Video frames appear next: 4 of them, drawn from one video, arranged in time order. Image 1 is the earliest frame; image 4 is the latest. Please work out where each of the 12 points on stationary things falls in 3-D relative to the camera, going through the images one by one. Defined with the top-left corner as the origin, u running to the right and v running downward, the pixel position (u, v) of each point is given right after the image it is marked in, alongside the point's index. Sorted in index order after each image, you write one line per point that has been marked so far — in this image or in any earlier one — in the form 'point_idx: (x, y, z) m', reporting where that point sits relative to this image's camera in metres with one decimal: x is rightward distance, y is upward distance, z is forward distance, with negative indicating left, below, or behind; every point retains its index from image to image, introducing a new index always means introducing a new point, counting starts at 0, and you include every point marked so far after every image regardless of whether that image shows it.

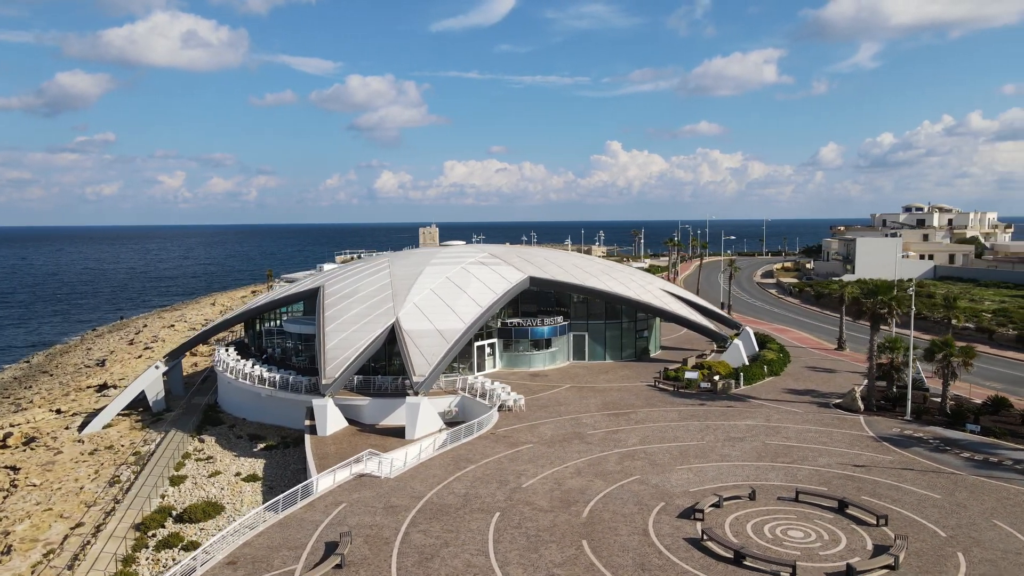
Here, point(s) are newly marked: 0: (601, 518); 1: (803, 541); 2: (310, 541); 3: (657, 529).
0: (+2.4, -6.0, +19.0) m
1: (+7.0, -6.1, +17.4) m
2: (-4.9, -6.2, +17.7) m
3: (+3.7, -6.1, +18.2) m
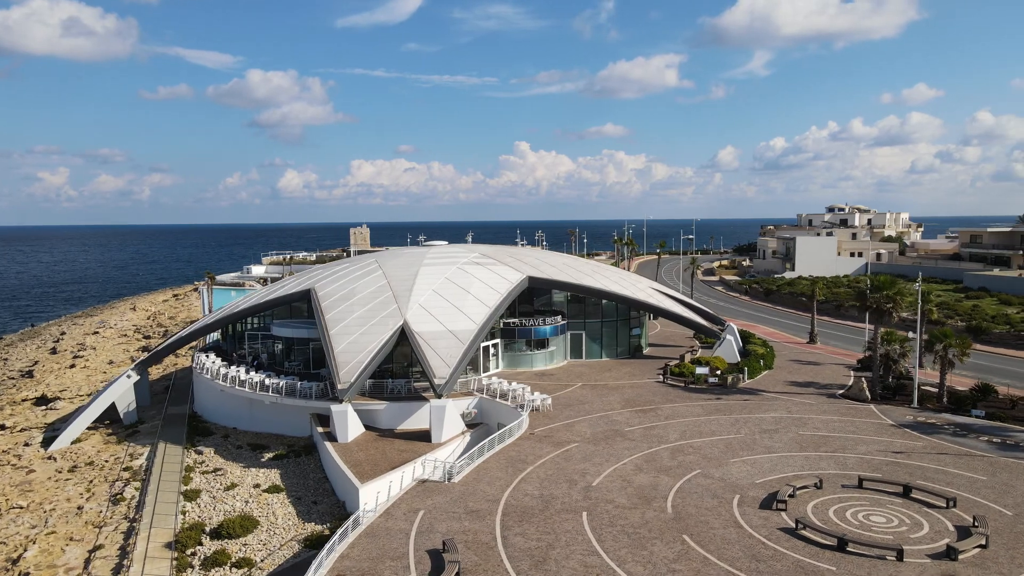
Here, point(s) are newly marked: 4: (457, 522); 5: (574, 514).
0: (+4.7, -6.0, +19.3) m
1: (+9.5, -6.0, +18.2) m
2: (-2.4, -6.2, +17.1) m
3: (+6.1, -6.0, +18.6) m
4: (-1.4, -6.1, +18.7) m
5: (+1.7, -6.0, +19.2) m
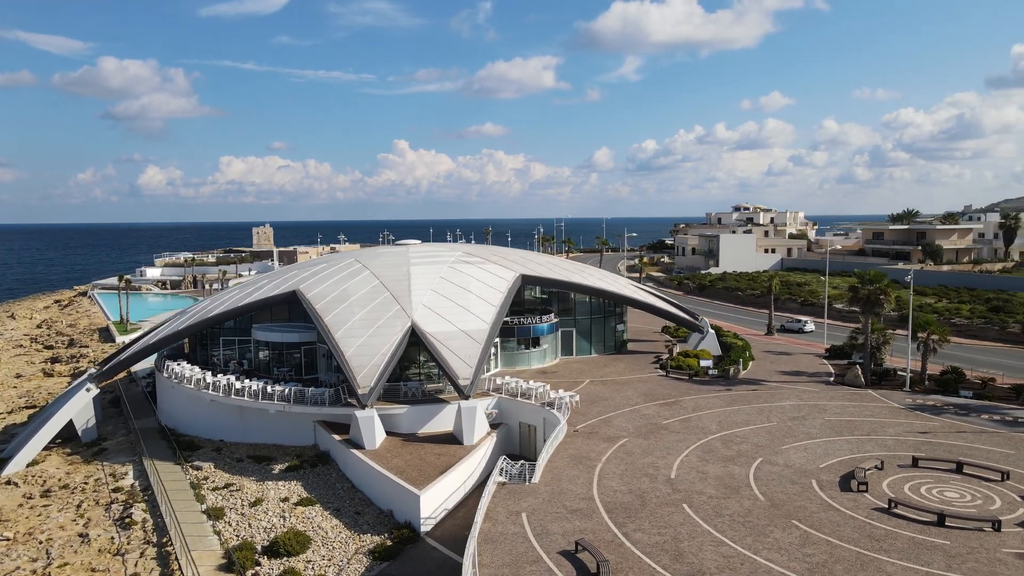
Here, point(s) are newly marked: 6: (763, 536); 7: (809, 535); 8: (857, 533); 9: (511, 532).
0: (+7.4, -5.8, +20.0) m
1: (+12.3, -5.7, +19.6) m
2: (+0.7, -6.2, +16.8) m
3: (+8.9, -5.8, +19.5) m
4: (+1.4, -6.0, +18.5) m
5: (+4.4, -5.9, +19.5) m
6: (+6.1, -6.0, +17.6) m
7: (+7.2, -6.0, +17.5) m
8: (+8.4, -6.0, +17.6) m
9: (0.0, -6.1, +18.0) m
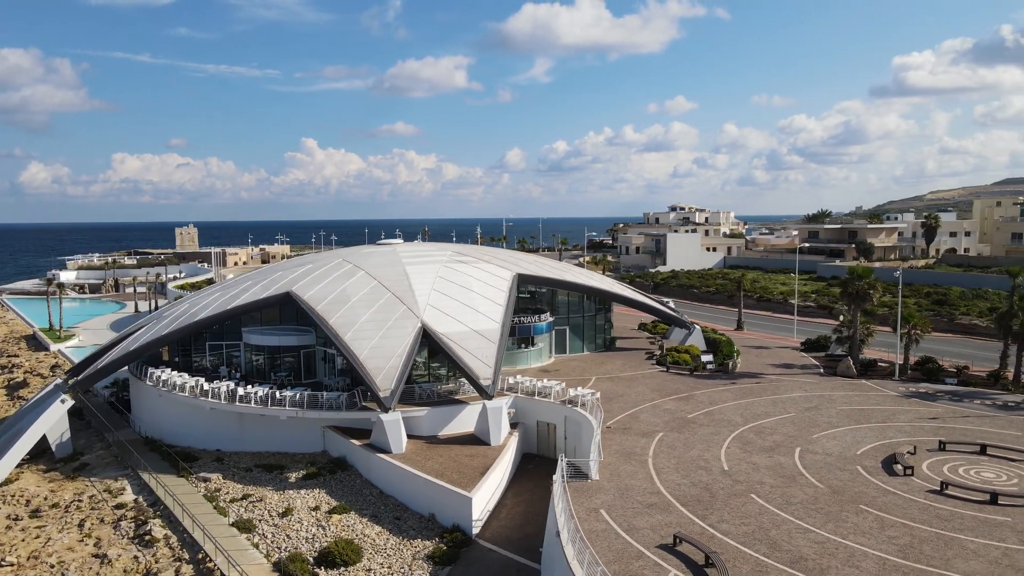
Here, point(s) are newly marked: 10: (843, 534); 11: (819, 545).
0: (+9.4, -5.7, +20.9) m
1: (+14.3, -5.5, +21.0) m
2: (+3.0, -6.1, +16.9) m
3: (+10.9, -5.7, +20.6) m
4: (+3.6, -5.9, +18.7) m
5: (+6.4, -5.8, +20.0) m
6: (+8.3, -5.9, +18.3) m
7: (+9.4, -5.9, +18.4) m
8: (+10.6, -5.8, +18.6) m
9: (+2.2, -6.0, +18.1) m
10: (+8.0, -6.0, +17.6) m
11: (+7.1, -6.1, +17.0) m
